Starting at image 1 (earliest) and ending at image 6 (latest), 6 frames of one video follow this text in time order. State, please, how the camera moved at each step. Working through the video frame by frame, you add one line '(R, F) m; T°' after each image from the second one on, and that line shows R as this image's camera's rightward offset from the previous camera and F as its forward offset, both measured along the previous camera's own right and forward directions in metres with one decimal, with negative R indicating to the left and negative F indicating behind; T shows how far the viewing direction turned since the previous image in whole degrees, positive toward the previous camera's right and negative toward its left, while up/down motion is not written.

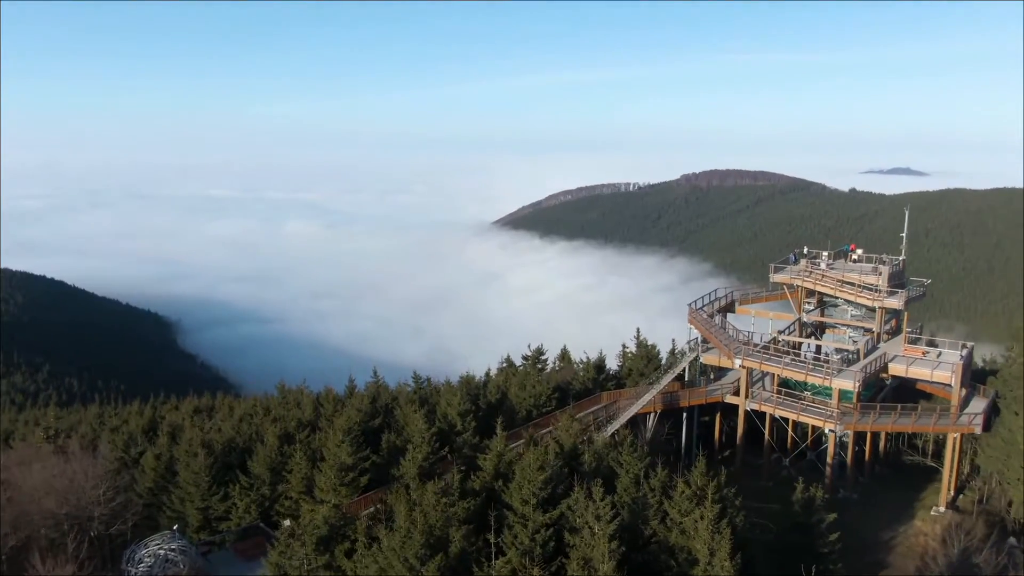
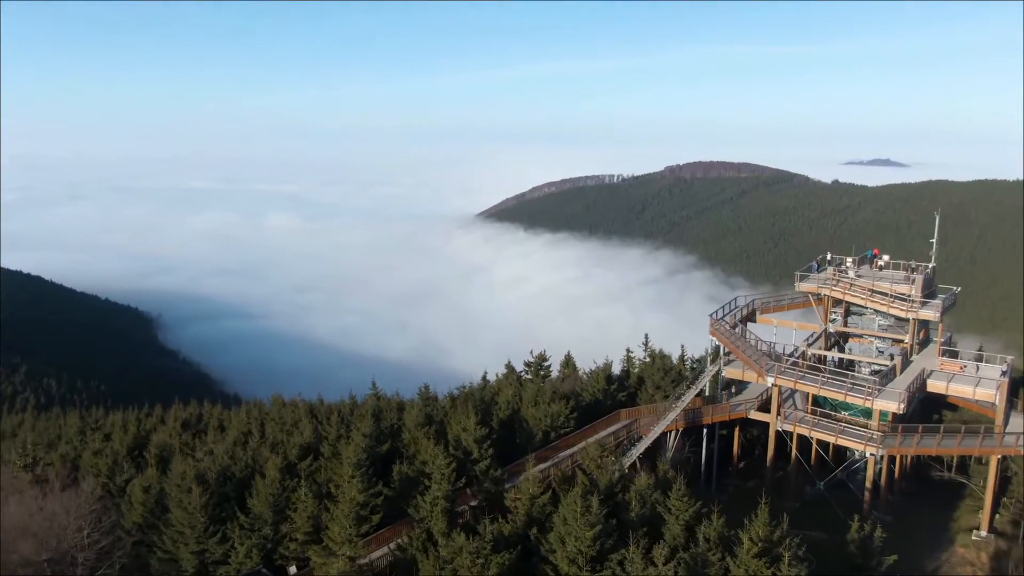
(-1.2, +2.0) m; +1°
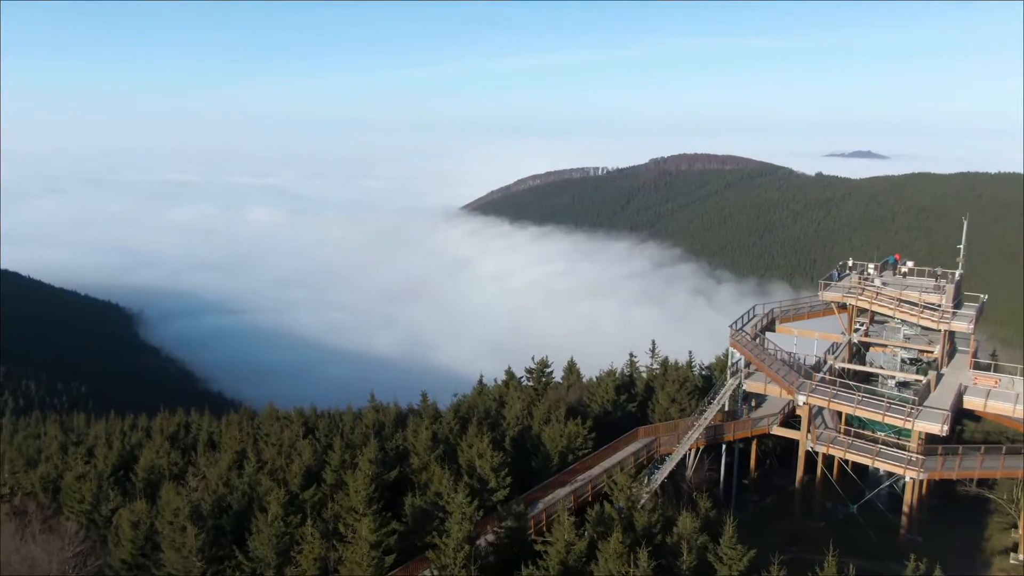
(-1.1, +1.7) m; +1°
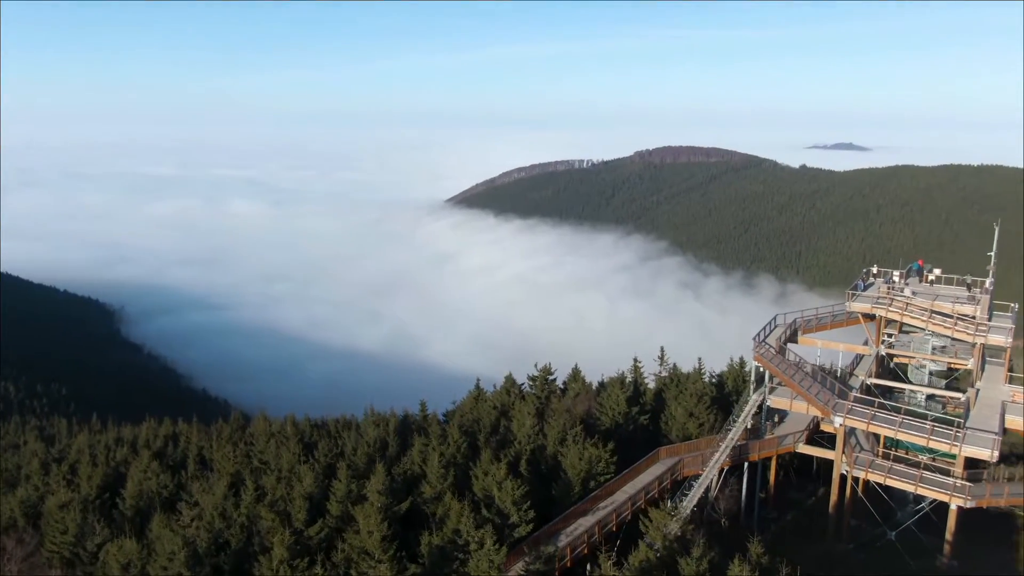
(-1.1, +1.7) m; +1°
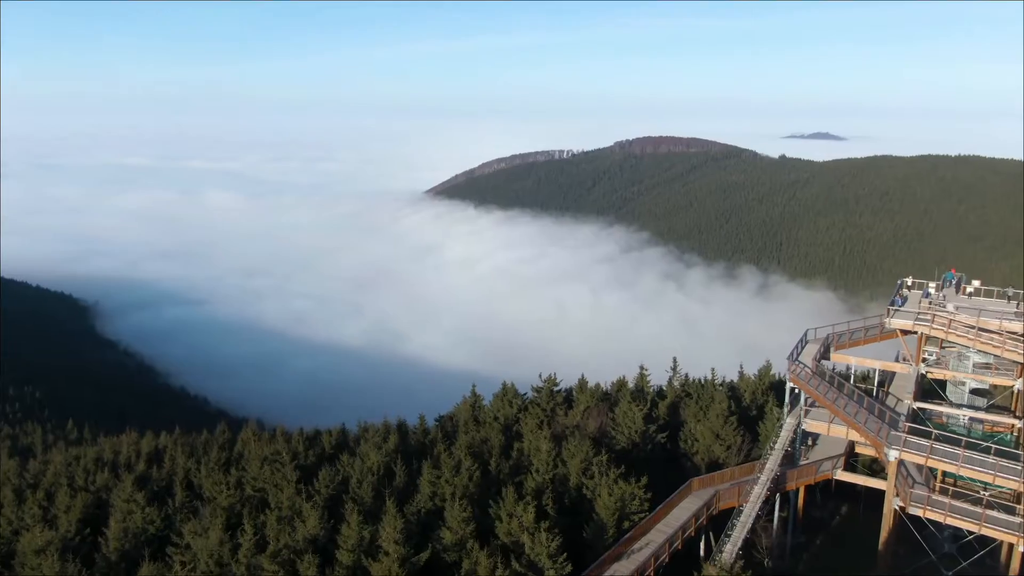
(-1.4, +2.2) m; +2°
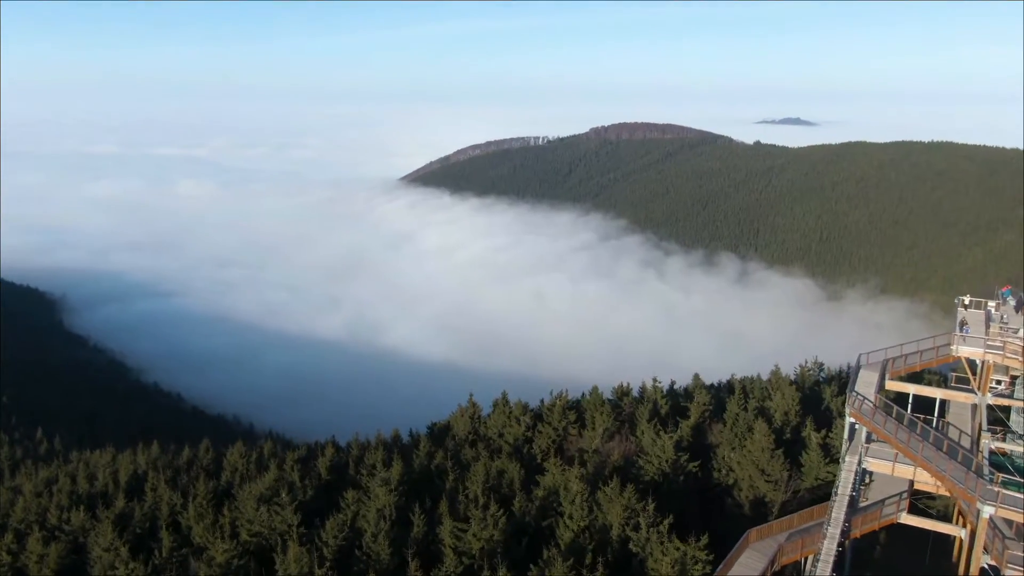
(-1.9, +2.9) m; +2°
